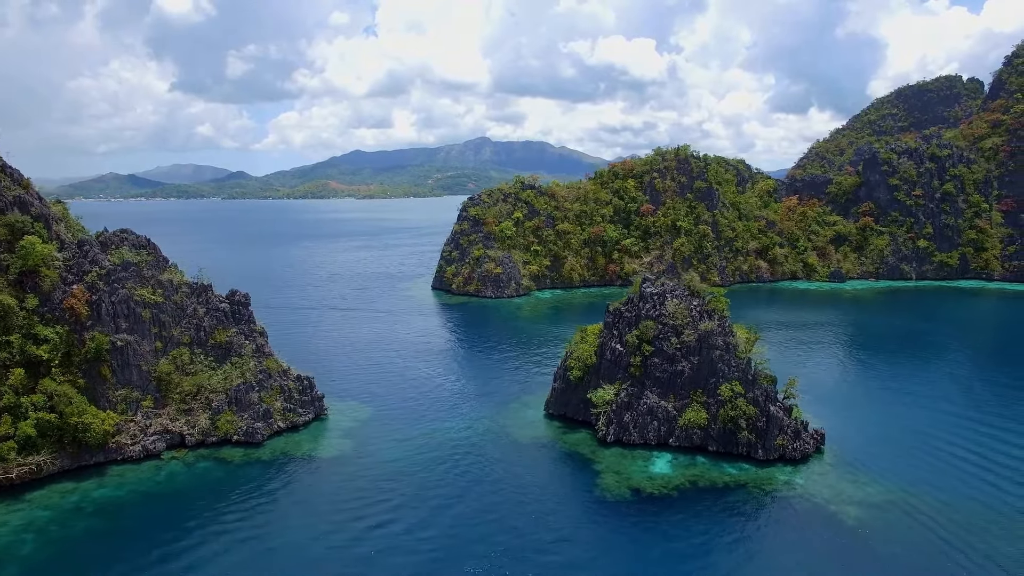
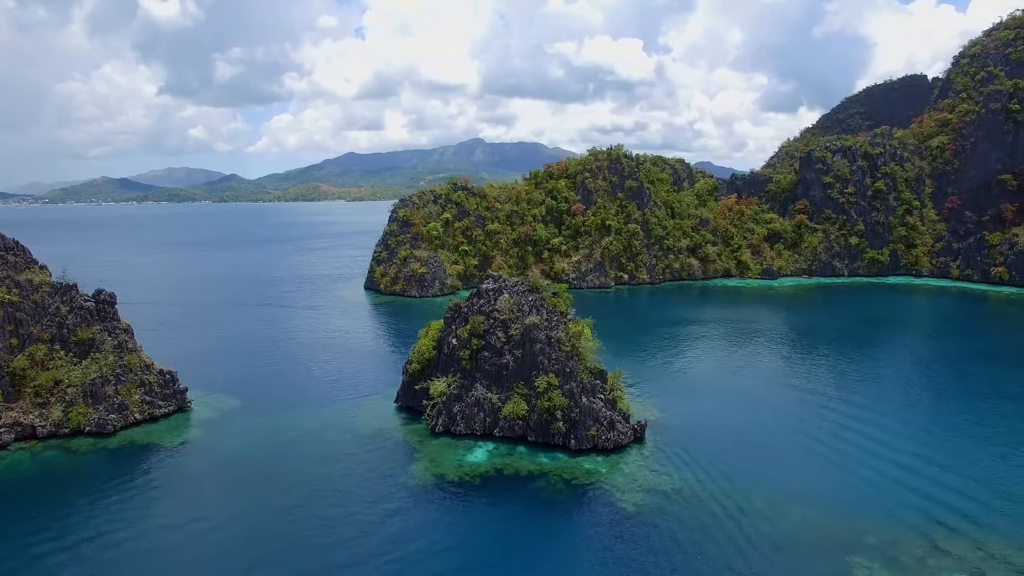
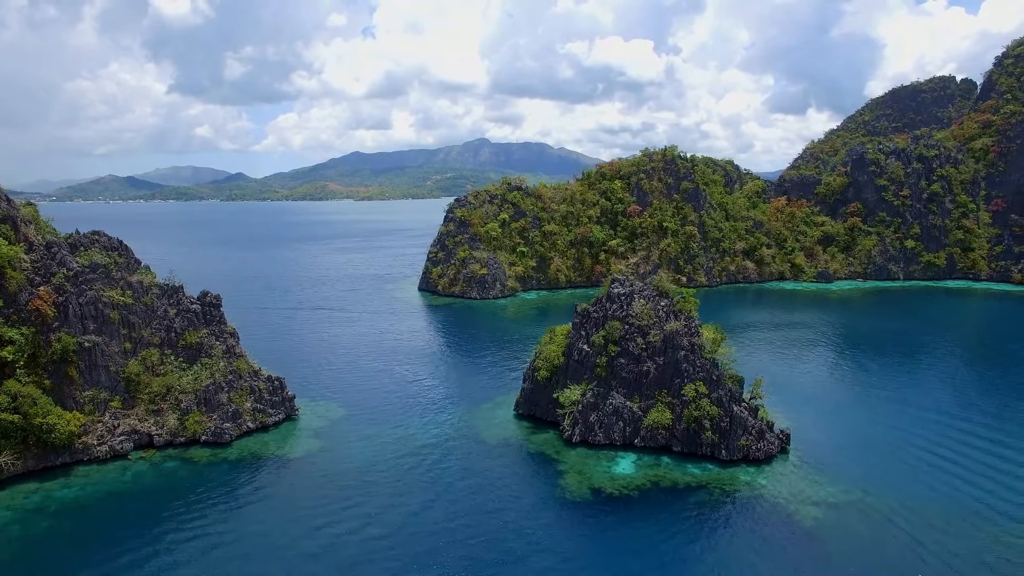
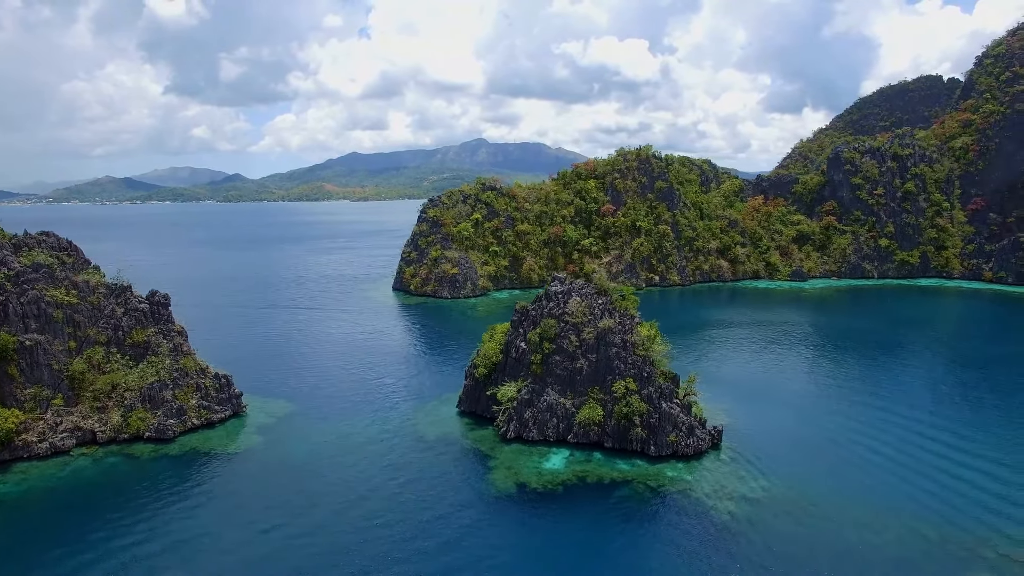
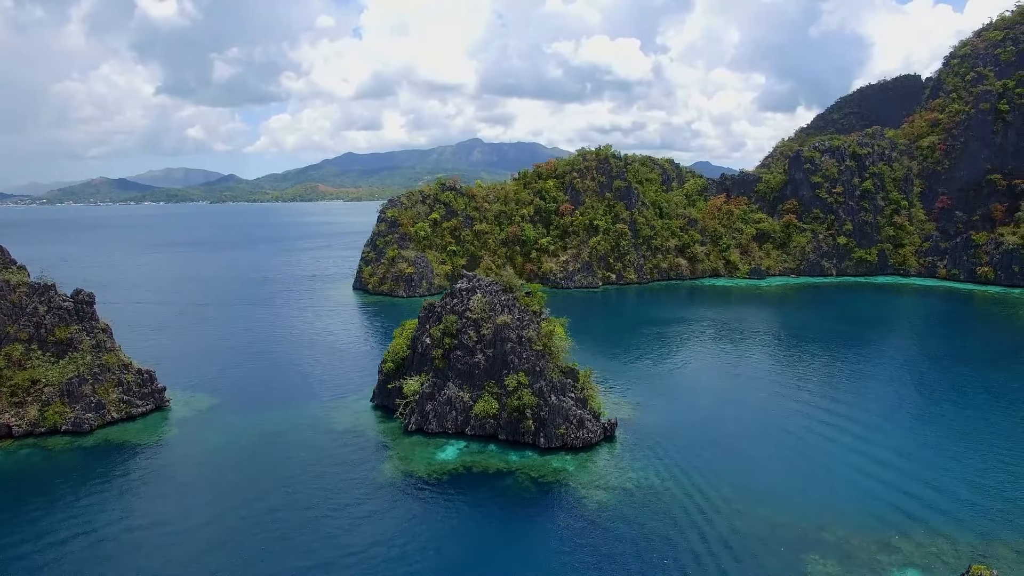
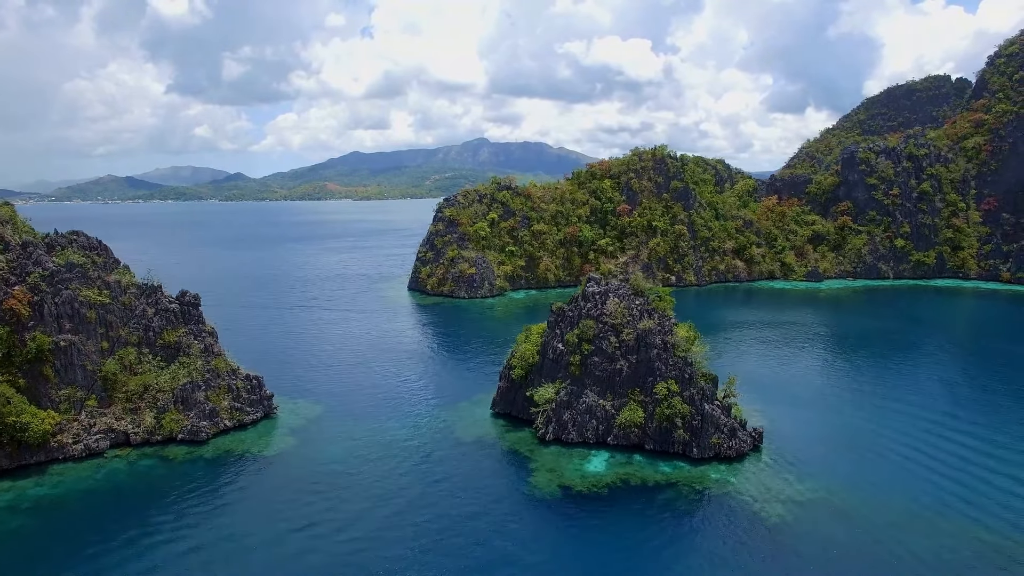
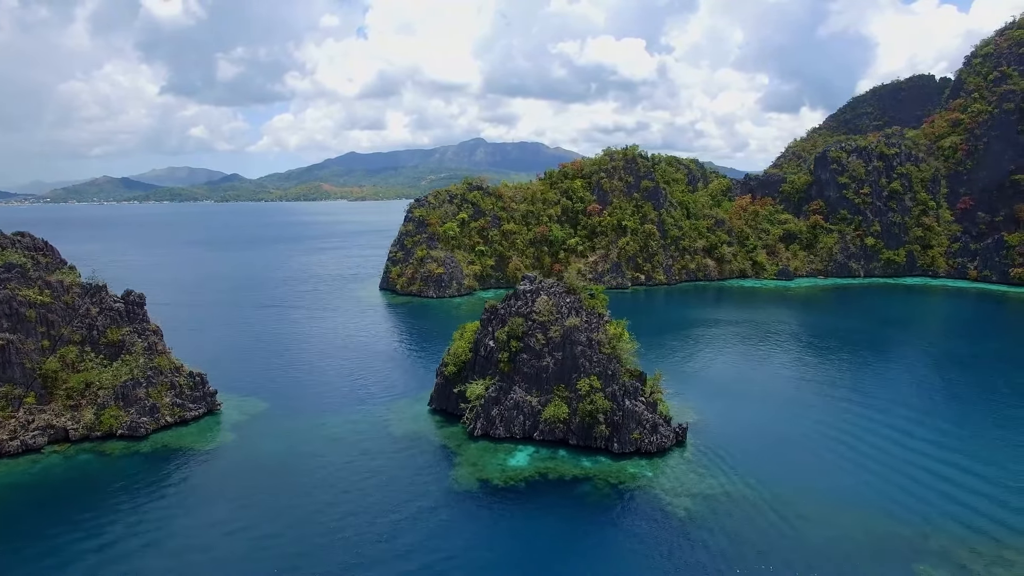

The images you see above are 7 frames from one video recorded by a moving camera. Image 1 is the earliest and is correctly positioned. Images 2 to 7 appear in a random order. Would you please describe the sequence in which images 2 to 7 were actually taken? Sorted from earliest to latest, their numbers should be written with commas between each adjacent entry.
3, 6, 4, 7, 2, 5
